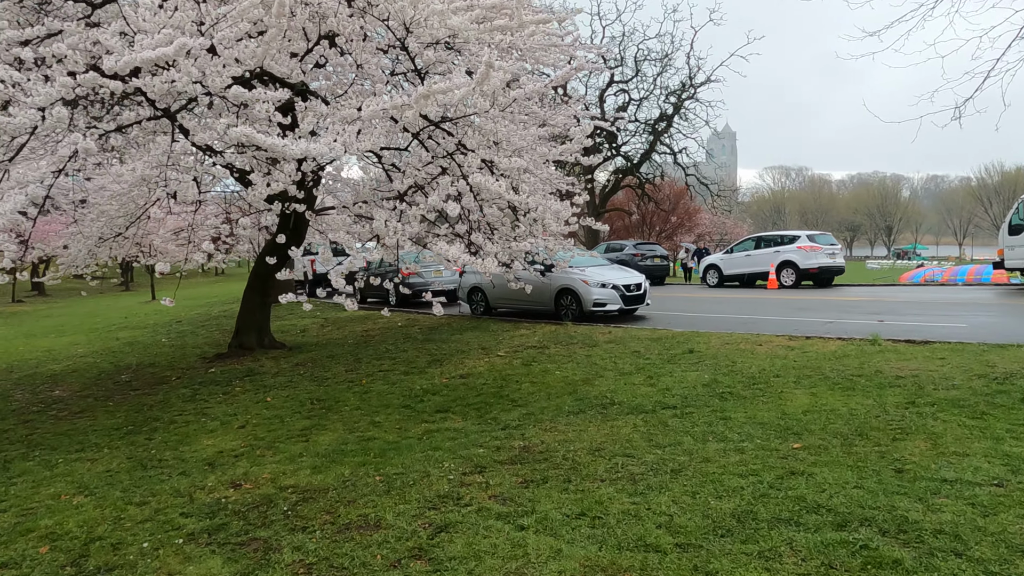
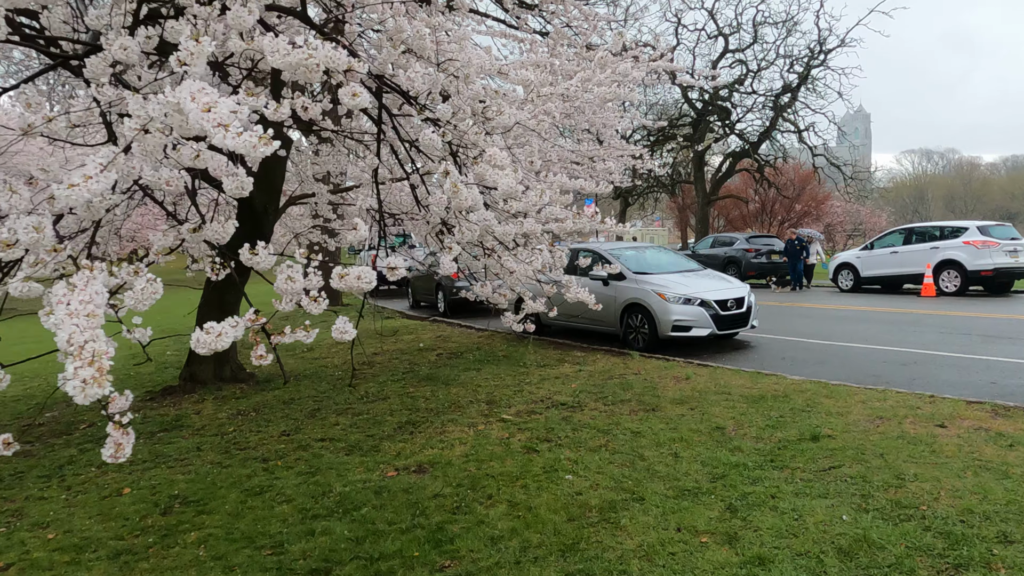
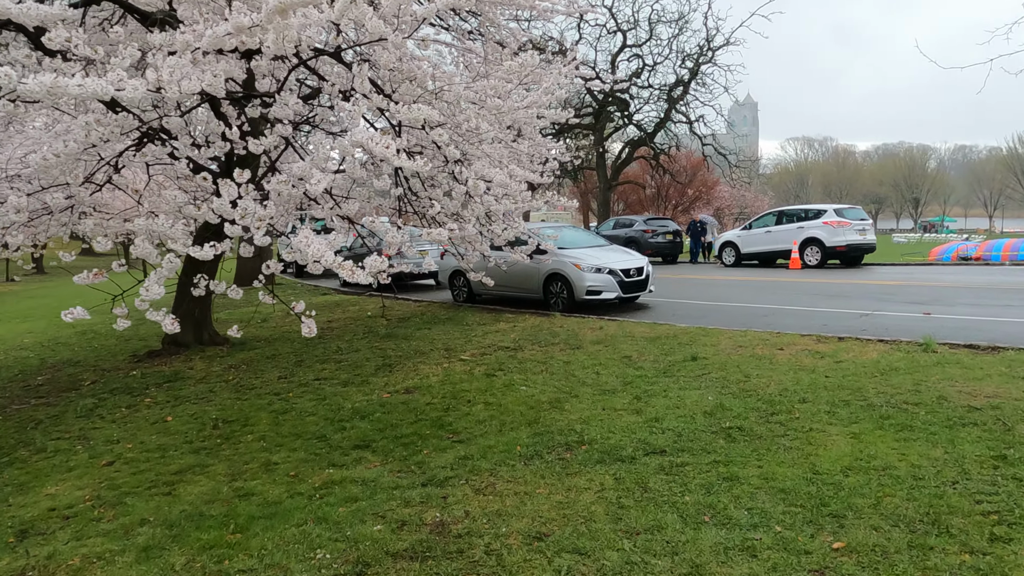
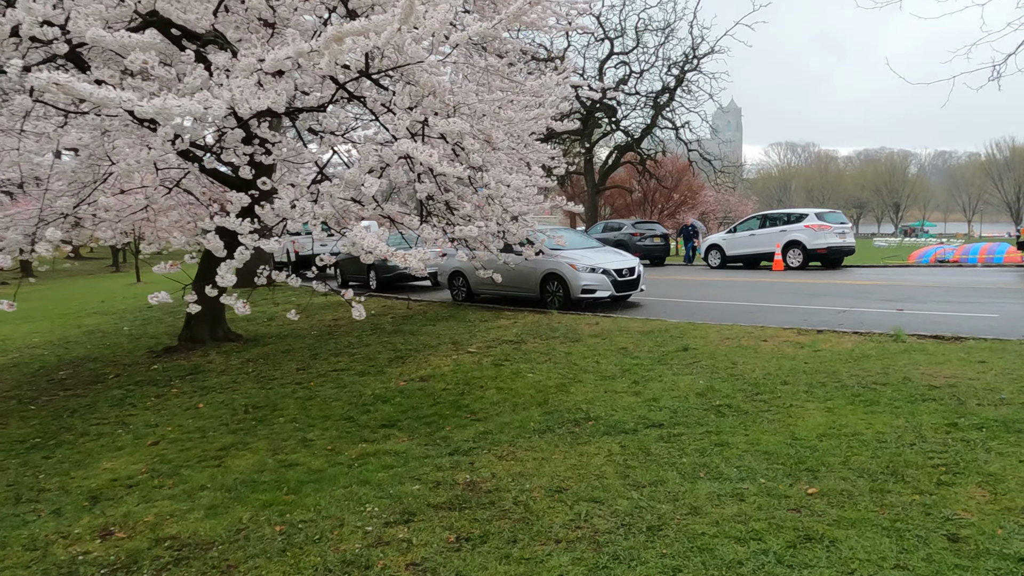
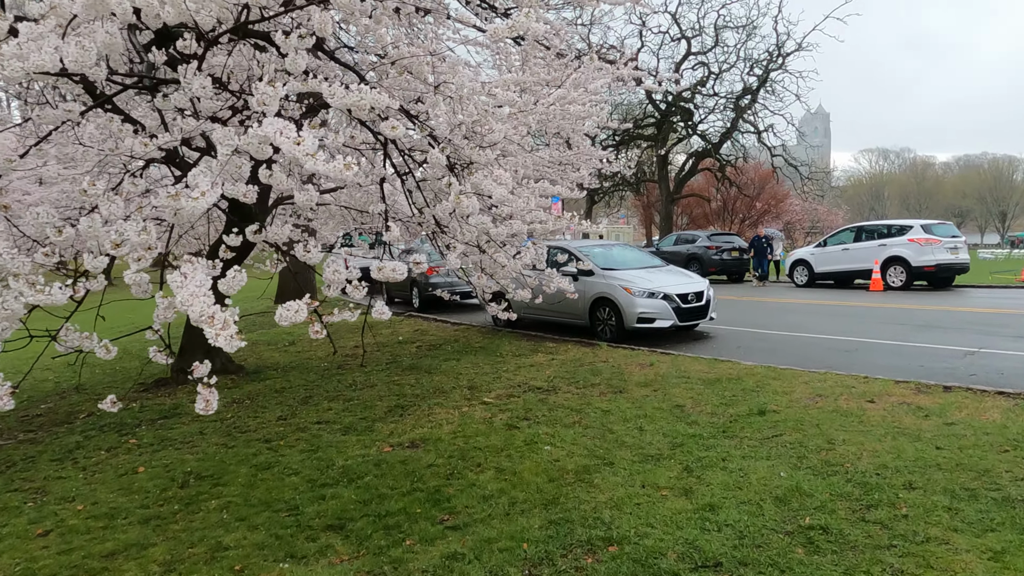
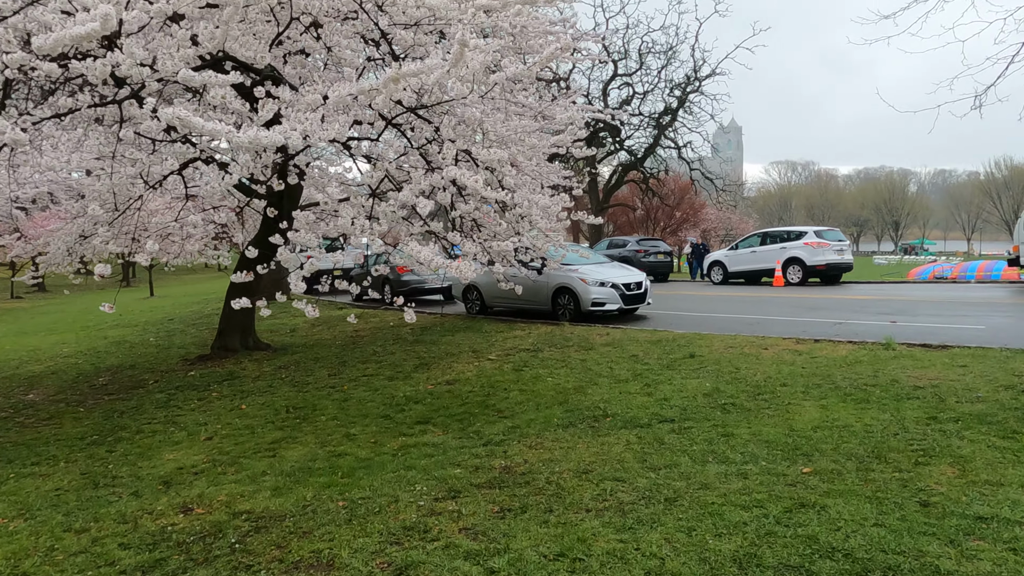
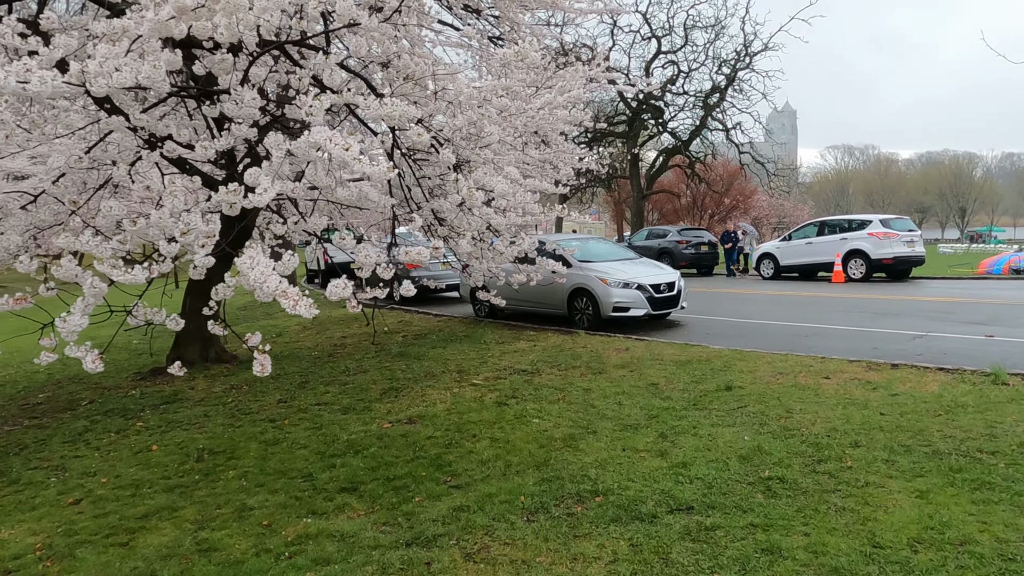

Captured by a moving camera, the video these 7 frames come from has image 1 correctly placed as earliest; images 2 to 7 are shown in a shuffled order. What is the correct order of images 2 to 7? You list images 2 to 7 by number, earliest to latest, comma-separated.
6, 4, 3, 7, 5, 2
